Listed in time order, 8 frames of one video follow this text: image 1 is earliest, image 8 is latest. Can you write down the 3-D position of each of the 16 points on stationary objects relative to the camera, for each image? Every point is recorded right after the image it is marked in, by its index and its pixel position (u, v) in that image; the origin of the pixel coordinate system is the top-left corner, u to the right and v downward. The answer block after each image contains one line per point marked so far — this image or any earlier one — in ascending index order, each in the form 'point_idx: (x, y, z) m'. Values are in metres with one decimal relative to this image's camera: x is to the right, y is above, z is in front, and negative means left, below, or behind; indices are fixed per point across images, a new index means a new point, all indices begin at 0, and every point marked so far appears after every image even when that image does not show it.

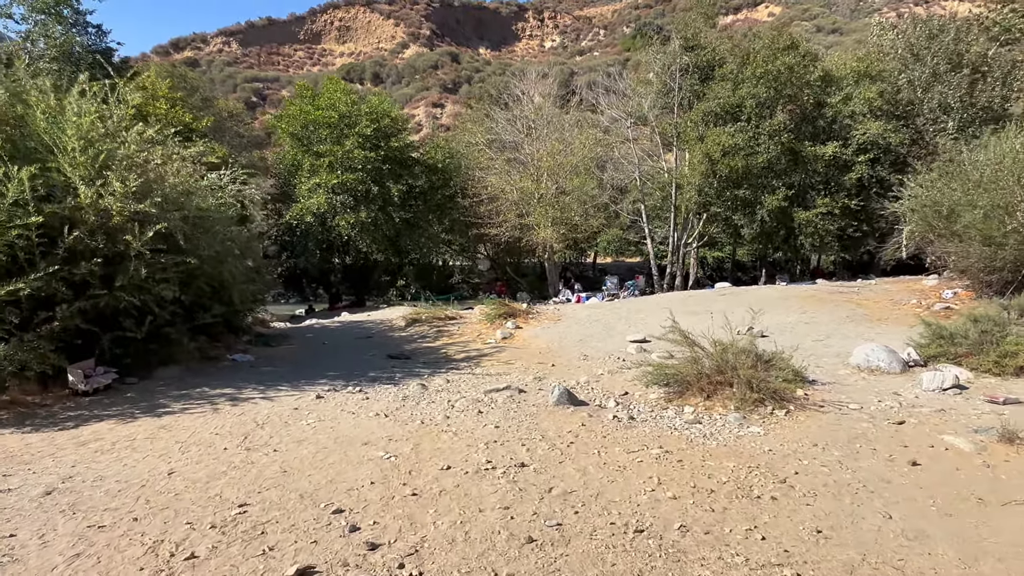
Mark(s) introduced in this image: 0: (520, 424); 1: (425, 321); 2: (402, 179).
0: (+0.1, -1.1, +5.1) m
1: (-1.7, -0.6, +11.8) m
2: (-3.0, +3.0, +16.9) m
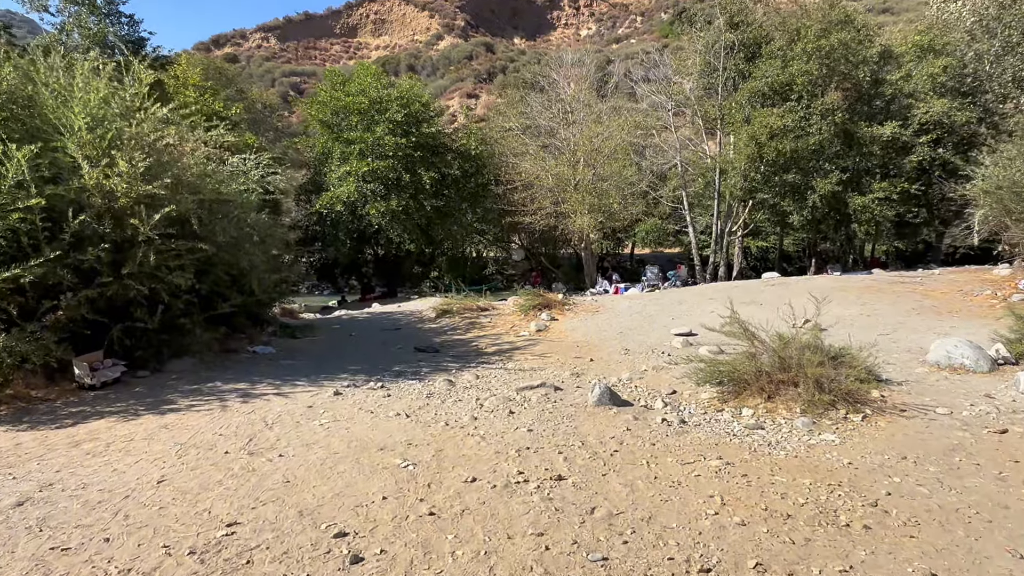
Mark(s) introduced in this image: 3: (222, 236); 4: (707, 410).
0: (+0.3, -1.0, +4.6) m
1: (-1.0, -0.5, +11.3) m
2: (-2.1, +3.2, +16.4) m
3: (-3.1, +0.6, +6.7) m
4: (+1.6, -1.0, +5.1) m
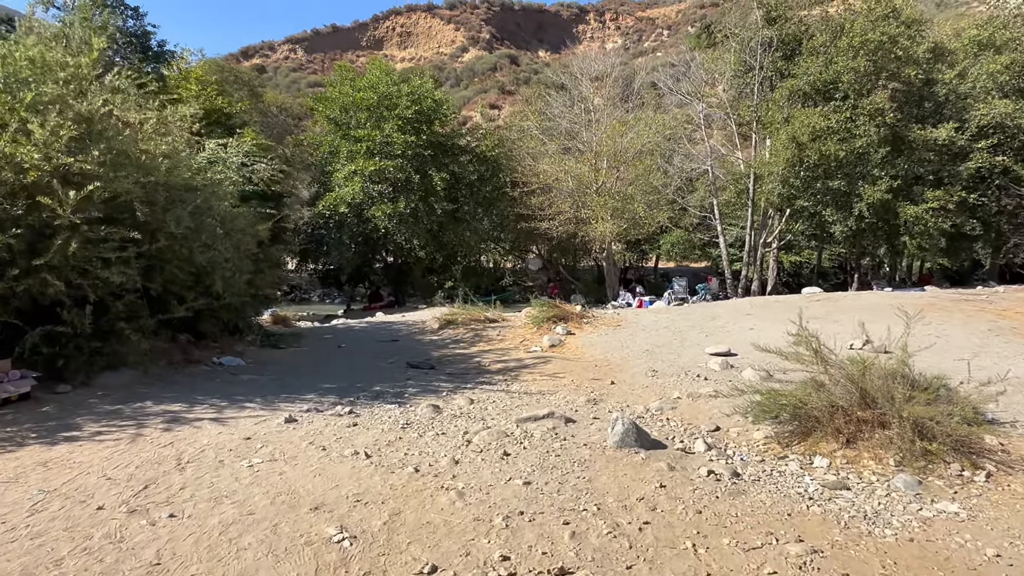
0: (+0.3, -1.0, +3.3) m
1: (-0.8, -0.6, +10.1) m
2: (-1.6, +3.0, +15.3) m
3: (-3.1, +0.6, +5.6) m
4: (+1.6, -1.1, +3.9) m
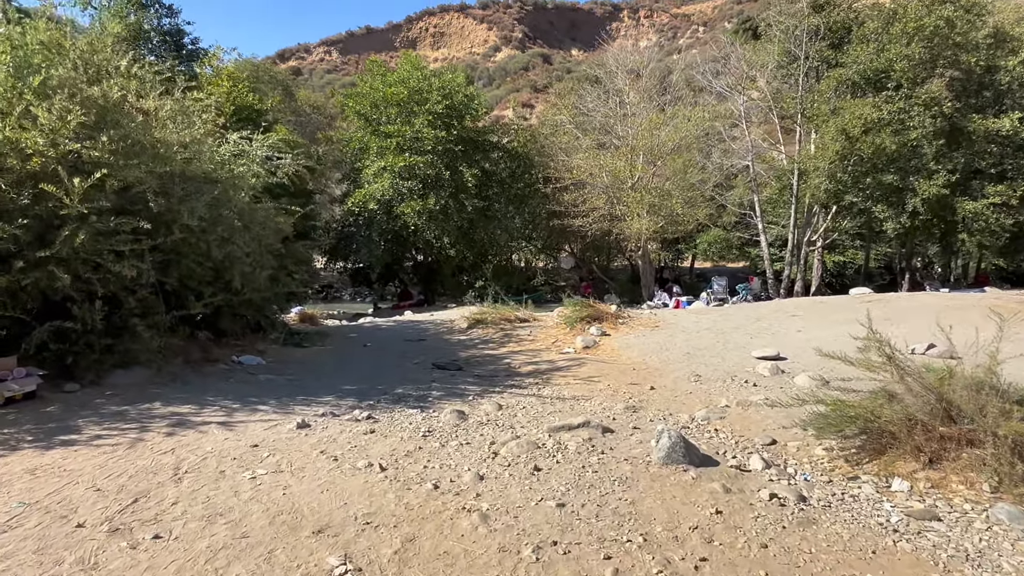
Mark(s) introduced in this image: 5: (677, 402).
0: (+0.4, -1.0, +2.9) m
1: (-0.3, -0.6, +9.8) m
2: (-0.8, +3.0, +15.0) m
3: (-2.8, +0.6, +5.4) m
4: (+1.8, -1.1, +3.4) m
5: (+1.4, -1.0, +5.2) m
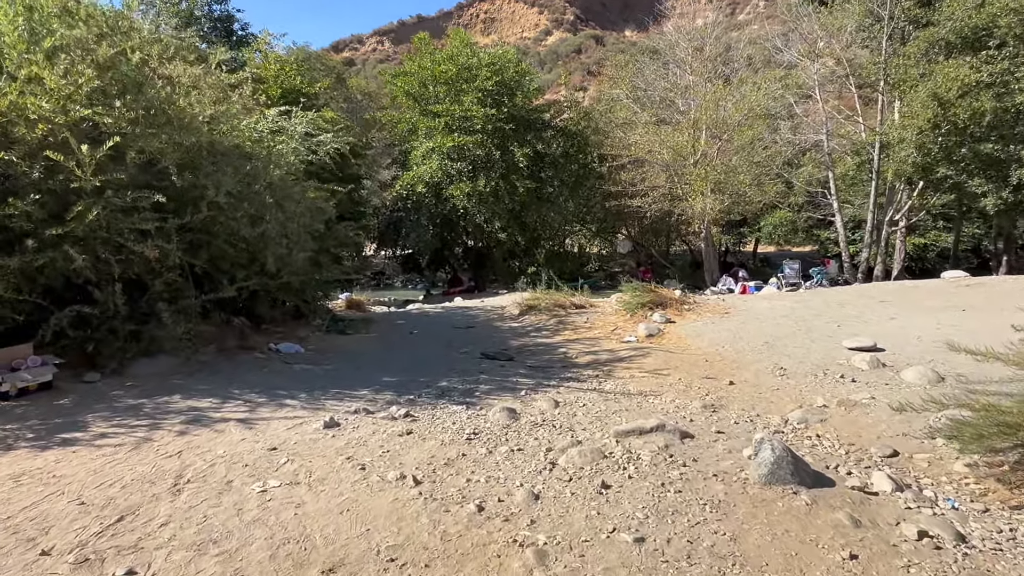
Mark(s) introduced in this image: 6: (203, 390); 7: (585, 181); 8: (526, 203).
0: (+0.7, -0.9, +2.3) m
1: (+0.5, -0.3, +9.1) m
2: (+0.4, +3.4, +14.3) m
3: (-2.4, +0.8, +5.0) m
4: (+2.0, -0.9, +2.6) m
5: (+1.8, -0.8, +4.5) m
6: (-2.1, -0.7, +4.2) m
7: (+1.8, +2.7, +15.3) m
8: (+0.3, +2.0, +14.6) m
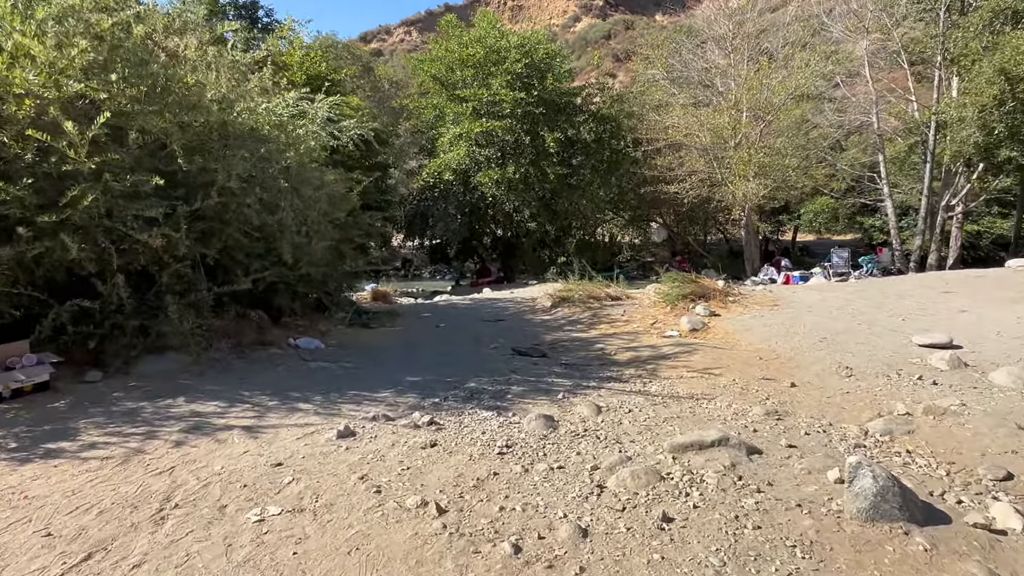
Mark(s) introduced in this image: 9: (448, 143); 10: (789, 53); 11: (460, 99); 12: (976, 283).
0: (+0.8, -0.9, +1.8) m
1: (+0.9, -0.2, +8.7) m
2: (+1.1, +3.6, +13.8) m
3: (-2.1, +0.8, +4.6) m
4: (+2.2, -0.9, +2.1) m
5: (+2.0, -0.8, +3.9) m
6: (-1.9, -0.6, +3.8) m
7: (+2.5, +2.9, +14.7) m
8: (+1.0, +2.2, +14.1) m
9: (-1.3, +3.1, +13.2) m
10: (+6.3, +5.4, +14.2) m
11: (-1.1, +4.1, +13.4) m
12: (+6.5, +0.1, +8.6) m
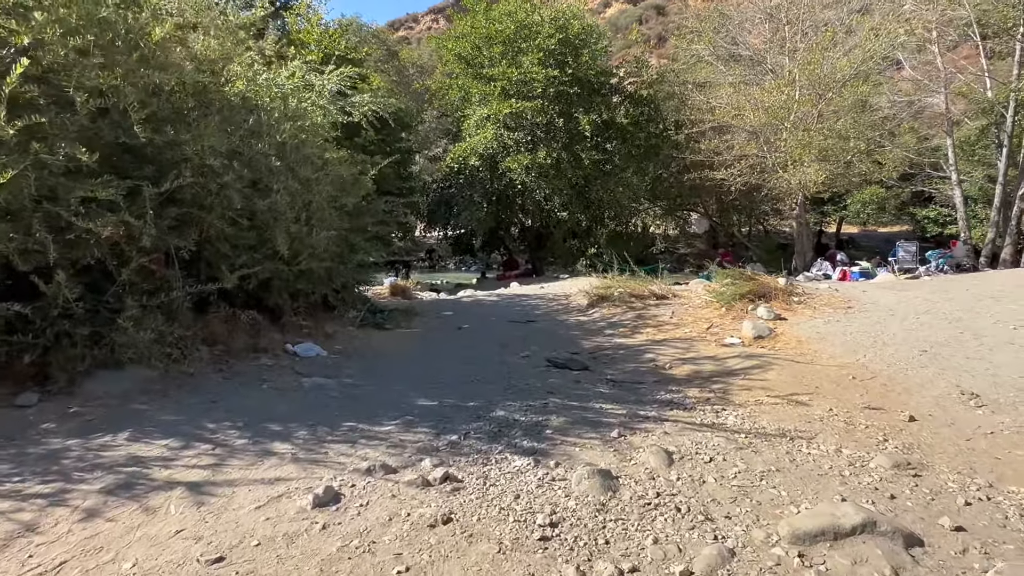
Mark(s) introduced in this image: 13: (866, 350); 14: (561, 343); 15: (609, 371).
0: (+0.9, -0.9, +0.8) m
1: (+1.3, -0.2, +7.7) m
2: (+1.7, +3.7, +12.7) m
3: (-1.9, +0.8, +3.7) m
4: (+2.3, -1.0, +1.1) m
5: (+2.2, -0.8, +2.9) m
6: (-1.7, -0.7, +3.0) m
7: (+3.2, +3.0, +13.6) m
8: (+1.7, +2.3, +13.1) m
9: (-0.7, +3.2, +12.2) m
10: (+7.0, +5.5, +12.9) m
11: (-0.5, +4.2, +12.4) m
12: (+6.9, +0.1, +7.4) m
13: (+3.0, -0.5, +5.1) m
14: (+0.4, -0.5, +5.8) m
15: (+0.7, -0.6, +4.7) m
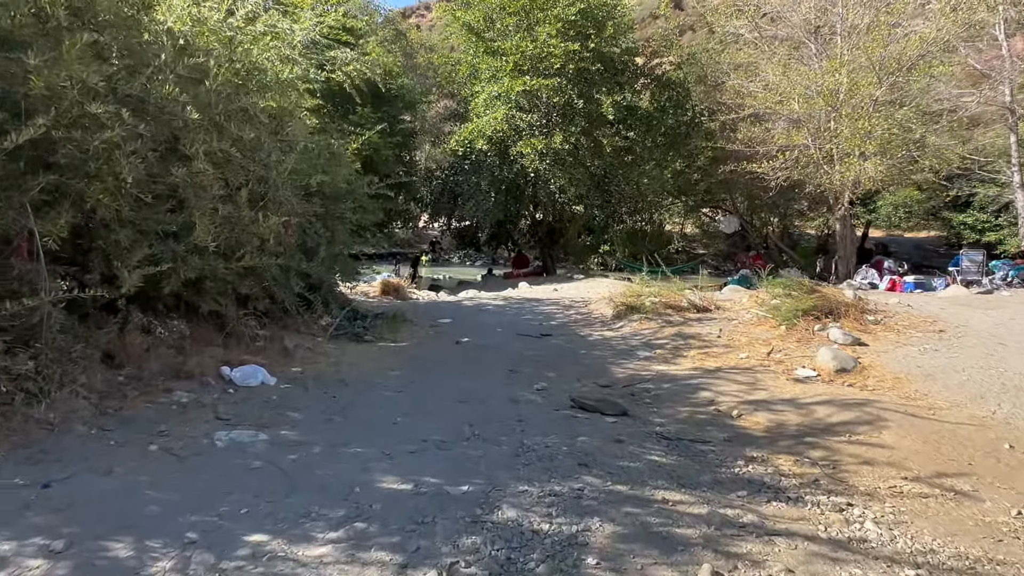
0: (+0.9, -1.1, -0.5) m
1: (+1.4, -0.2, +6.4) m
2: (+2.0, +3.6, +11.4) m
3: (-1.8, +0.8, +2.4) m
4: (+2.3, -1.2, -0.2) m
5: (+2.3, -1.0, +1.6) m
6: (-1.6, -0.7, +1.7) m
7: (+3.4, +2.9, +12.3) m
8: (+1.9, +2.3, +11.7) m
9: (-0.5, +3.2, +10.9) m
10: (+7.3, +5.2, +11.5) m
11: (-0.2, +4.2, +11.1) m
12: (+7.0, -0.2, +6.1) m
13: (+3.0, -0.7, +3.8) m
14: (+0.5, -0.6, +4.5) m
15: (+0.8, -0.7, +3.4) m
